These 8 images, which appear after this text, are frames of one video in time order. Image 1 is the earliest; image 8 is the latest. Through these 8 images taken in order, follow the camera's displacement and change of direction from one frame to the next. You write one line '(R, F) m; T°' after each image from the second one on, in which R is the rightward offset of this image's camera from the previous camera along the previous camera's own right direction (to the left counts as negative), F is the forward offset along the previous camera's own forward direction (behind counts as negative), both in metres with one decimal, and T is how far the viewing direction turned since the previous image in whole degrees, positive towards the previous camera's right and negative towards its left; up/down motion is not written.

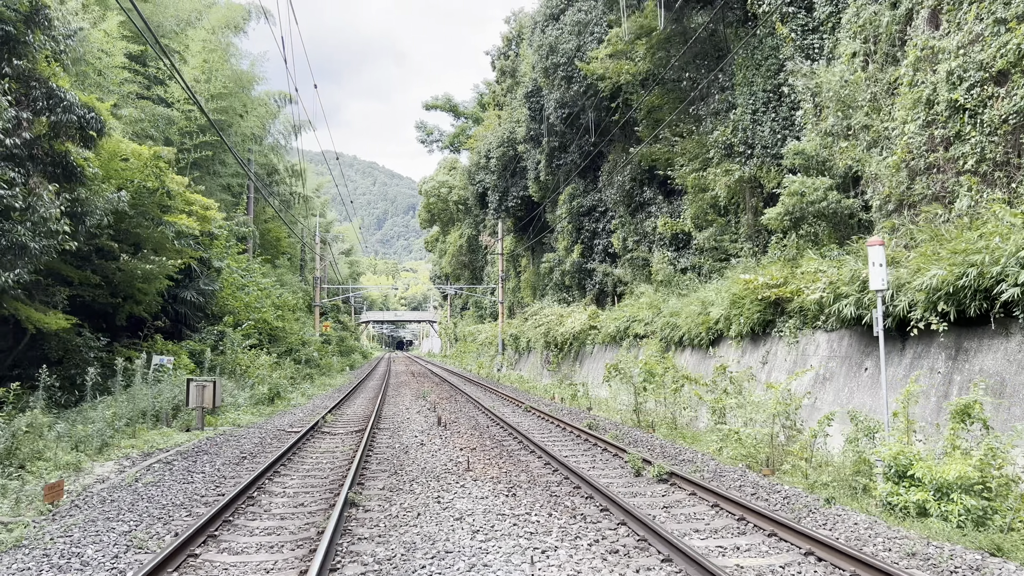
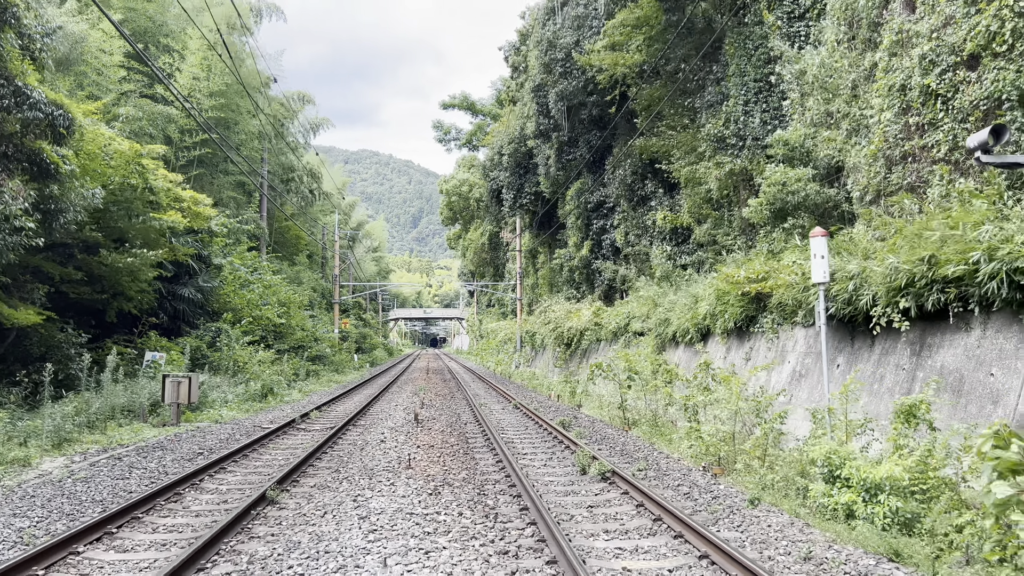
(+0.8, +0.2) m; -2°
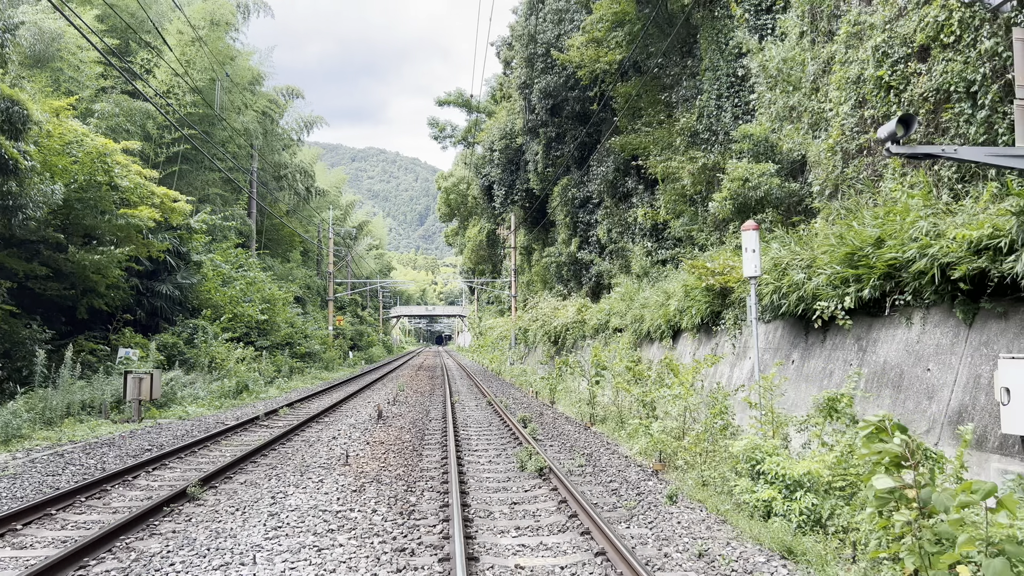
(+0.6, +0.1) m; 0°
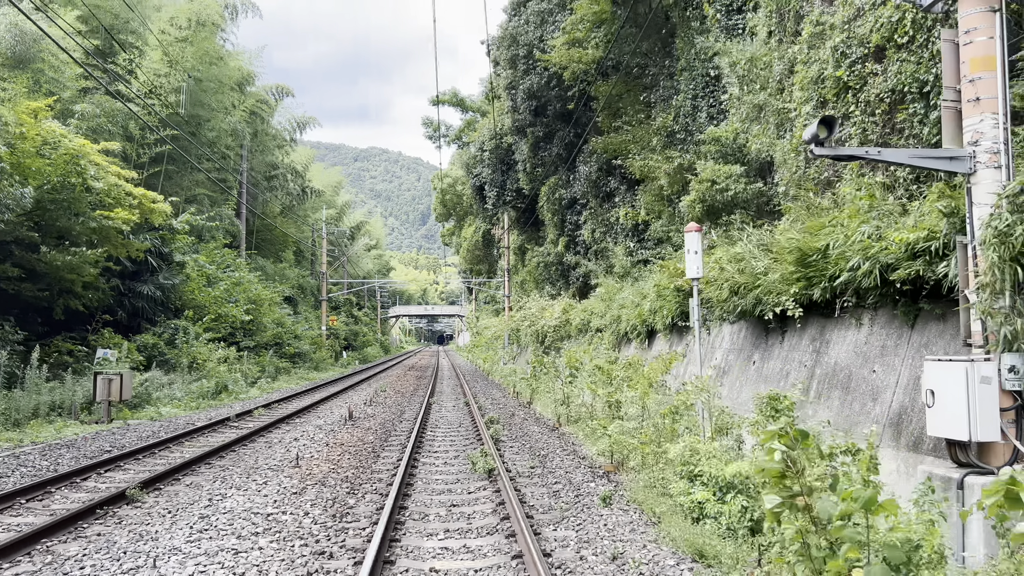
(+0.4, 0.0) m; 0°
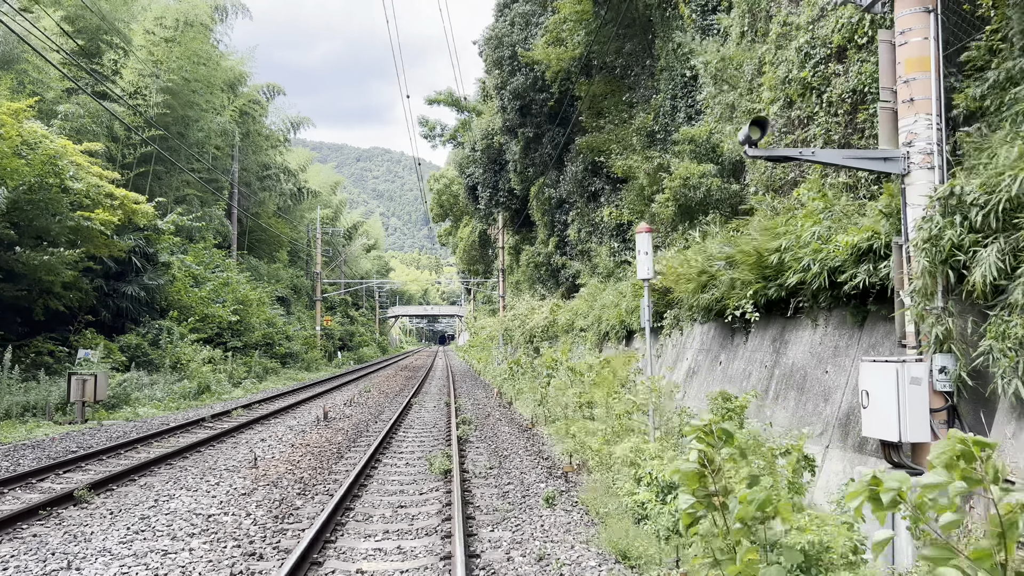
(+0.4, 0.0) m; 0°
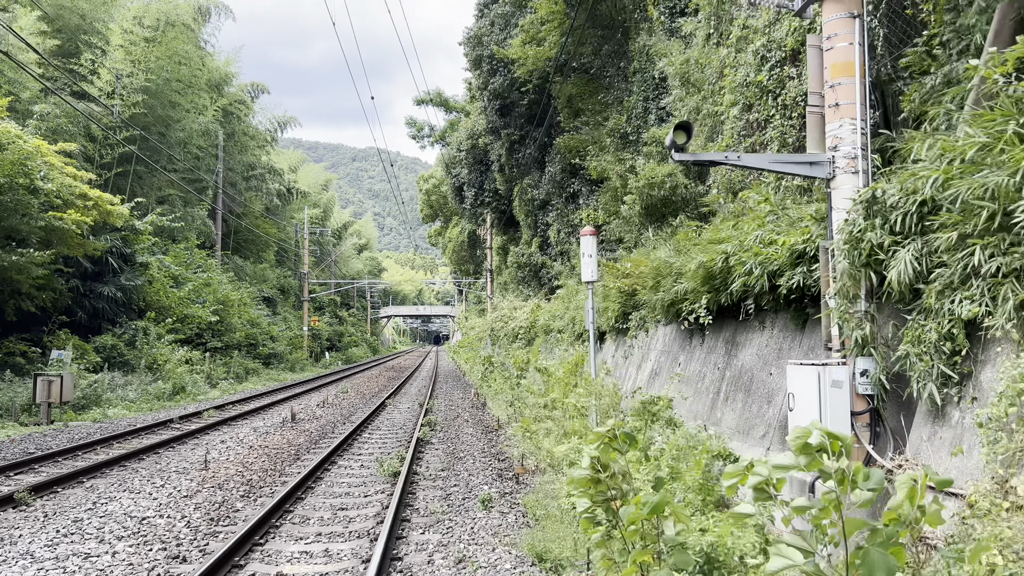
(+0.4, 0.0) m; 0°
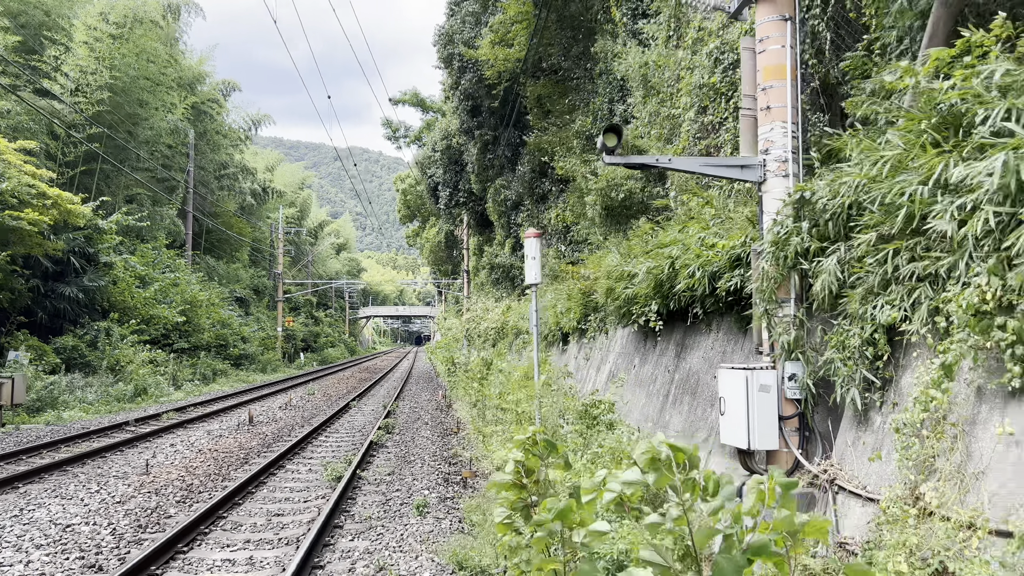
(+0.3, +0.1) m; +1°
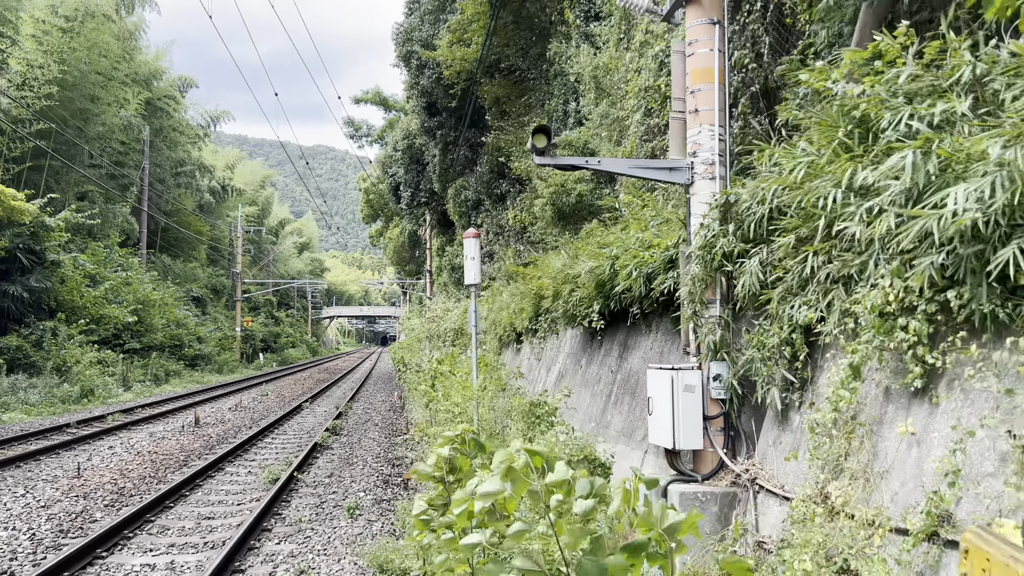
(+0.2, 0.0) m; +2°
